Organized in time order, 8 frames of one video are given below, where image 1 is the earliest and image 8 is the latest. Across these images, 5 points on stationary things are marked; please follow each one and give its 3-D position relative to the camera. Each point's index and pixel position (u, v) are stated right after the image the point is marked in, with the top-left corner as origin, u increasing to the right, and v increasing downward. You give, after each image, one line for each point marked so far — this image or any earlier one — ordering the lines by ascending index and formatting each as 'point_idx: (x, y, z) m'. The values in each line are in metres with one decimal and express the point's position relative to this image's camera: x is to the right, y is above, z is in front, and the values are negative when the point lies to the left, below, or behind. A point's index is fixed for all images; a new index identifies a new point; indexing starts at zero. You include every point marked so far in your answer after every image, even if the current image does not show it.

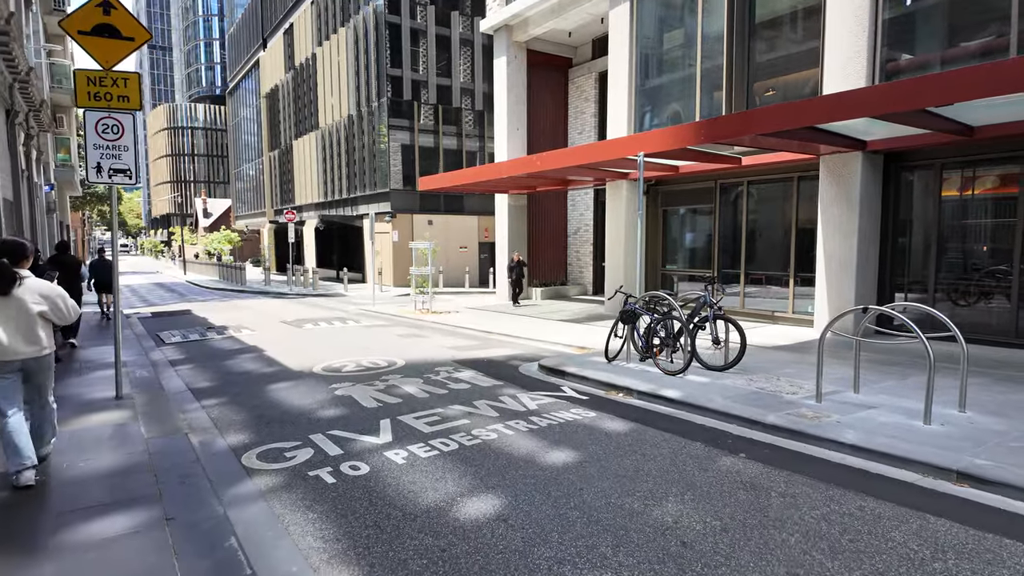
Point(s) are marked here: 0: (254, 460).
0: (-2.2, -1.4, +4.9) m
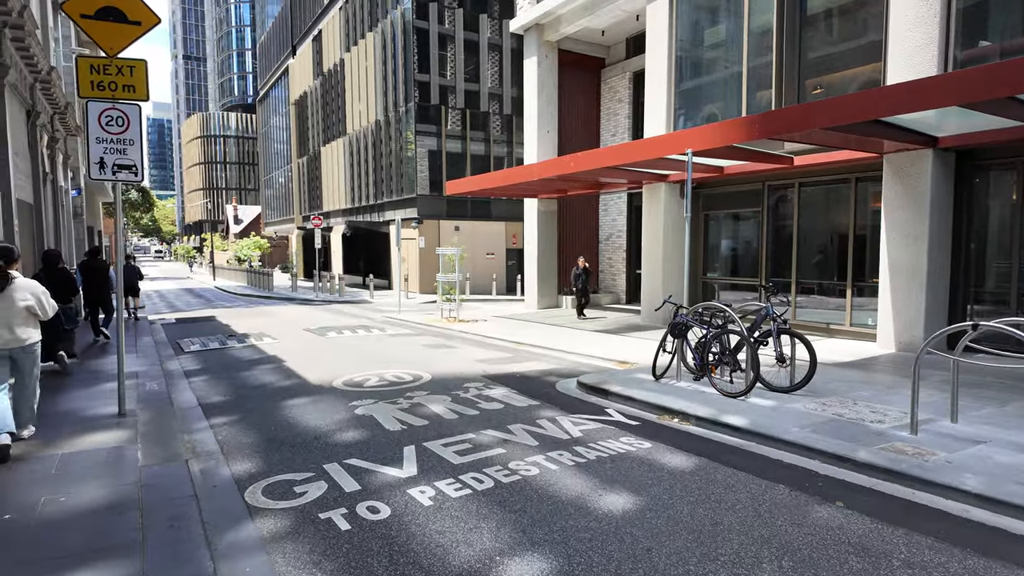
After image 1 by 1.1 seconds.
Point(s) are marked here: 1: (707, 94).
0: (-1.8, -1.5, +4.2) m
1: (+4.6, +4.6, +13.9) m
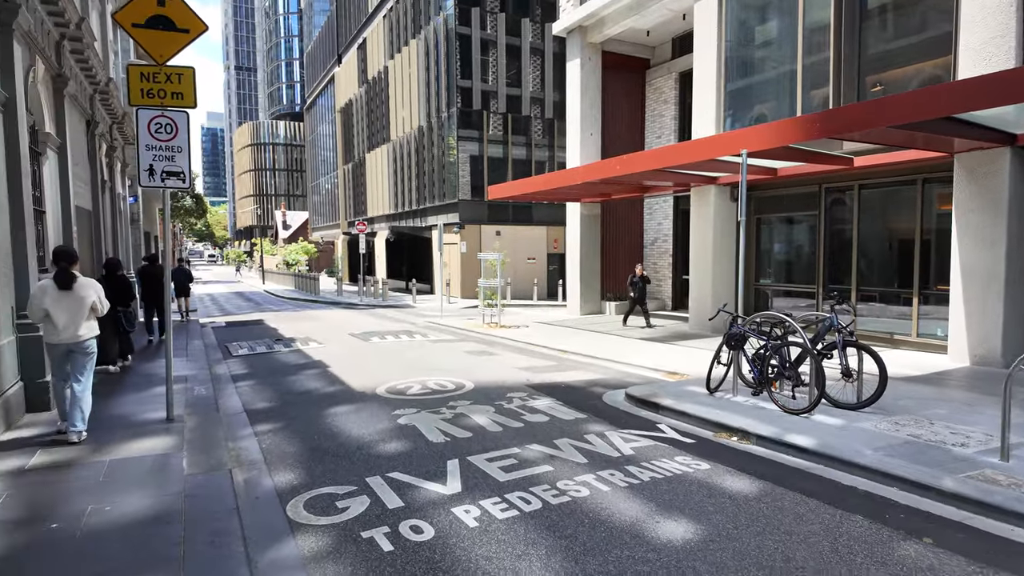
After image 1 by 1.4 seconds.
0: (-1.5, -1.6, +4.1) m
1: (+5.6, +4.4, +13.3) m
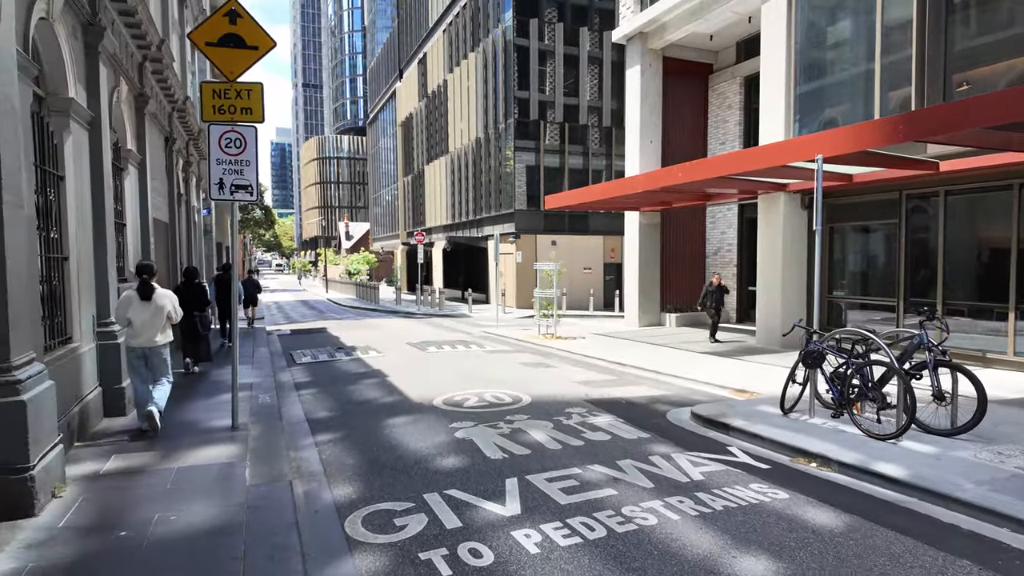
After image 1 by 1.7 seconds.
0: (-1.1, -1.7, +4.1) m
1: (+6.9, +4.2, +12.7) m
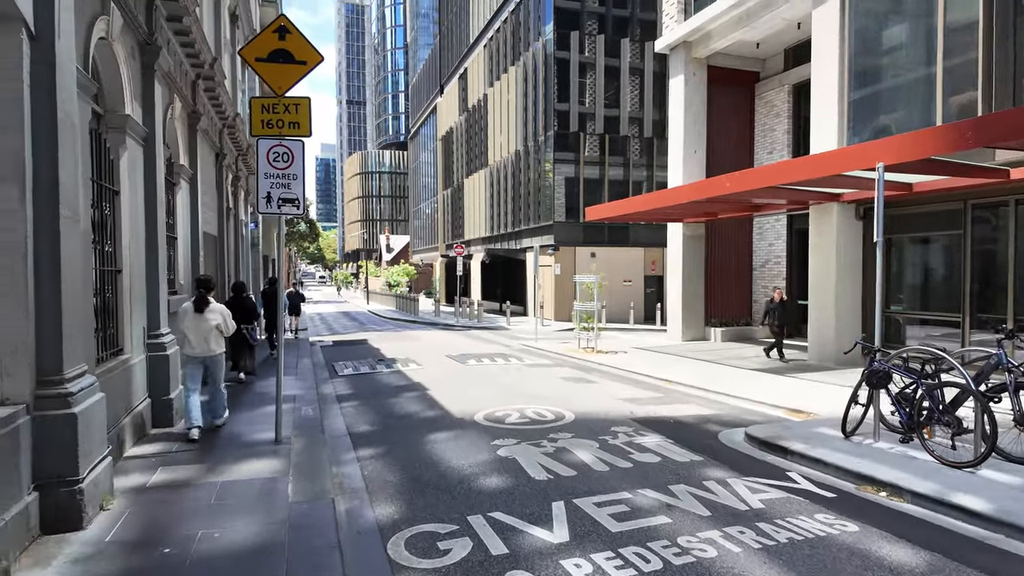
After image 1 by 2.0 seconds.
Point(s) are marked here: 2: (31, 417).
0: (-0.7, -1.8, +3.9) m
1: (+7.8, +3.9, +12.1) m
2: (-3.2, -0.9, +3.9) m
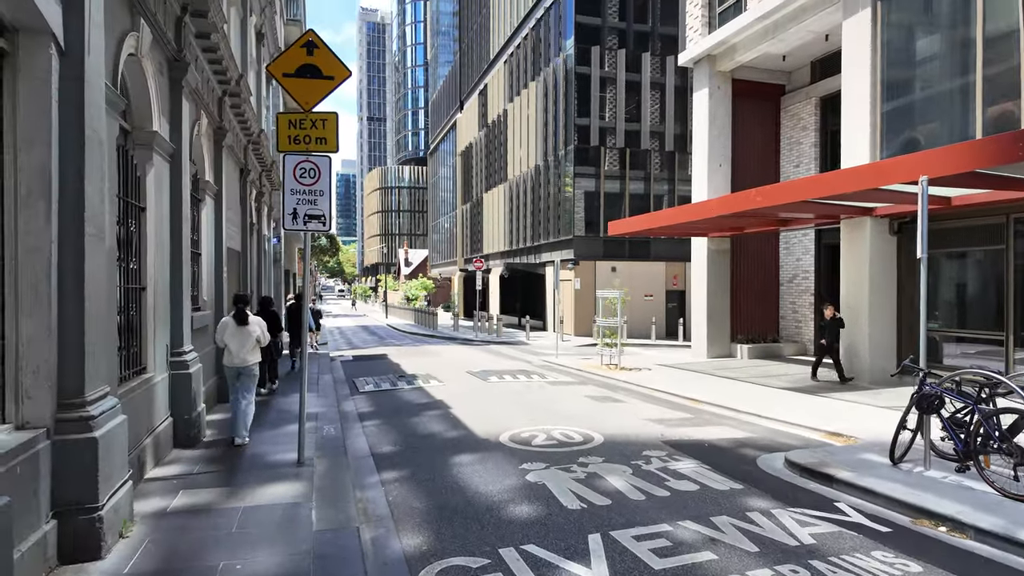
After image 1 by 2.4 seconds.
0: (-0.5, -1.9, +3.7) m
1: (+8.3, +3.5, +11.8) m
2: (-3.0, -1.0, +3.8) m
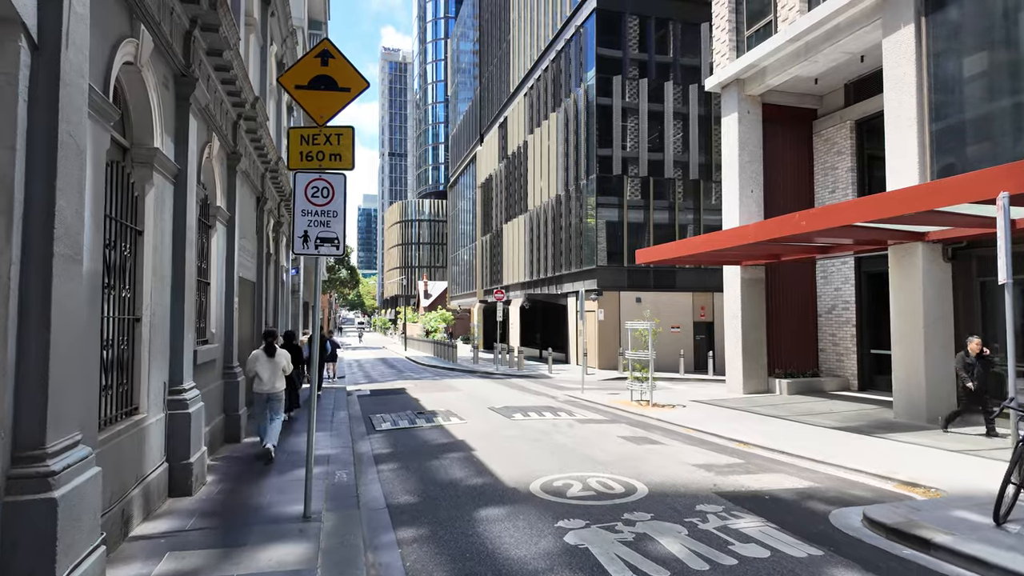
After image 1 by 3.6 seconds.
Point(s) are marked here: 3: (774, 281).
0: (-0.3, -2.0, +2.9) m
1: (+8.8, +2.9, +11.0) m
2: (-2.7, -1.1, +3.1) m
3: (+7.9, +0.2, +17.5) m
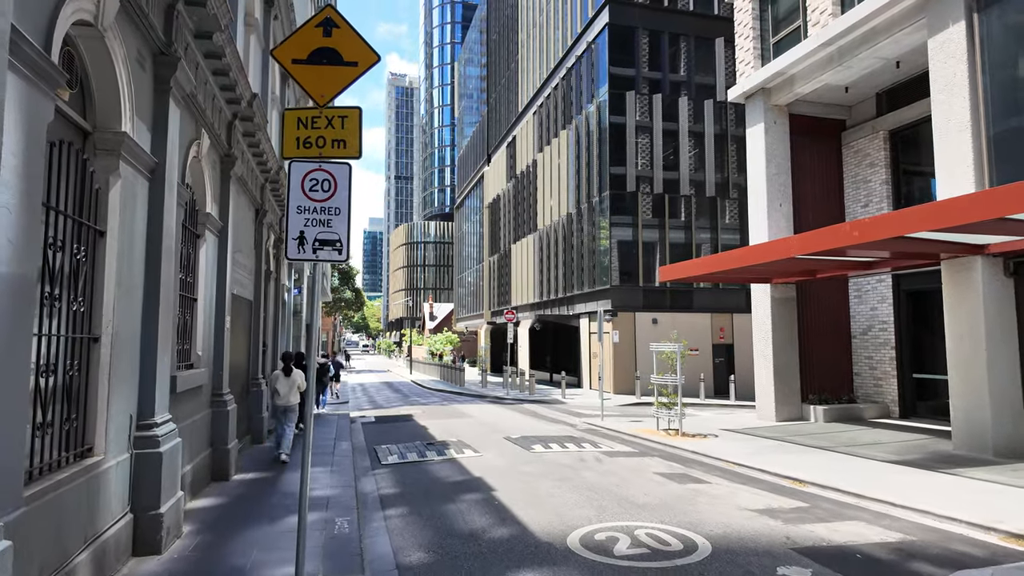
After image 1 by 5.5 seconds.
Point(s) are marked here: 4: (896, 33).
0: (0.0, -2.0, +1.8) m
1: (+9.1, +2.6, +10.0) m
2: (-2.4, -1.2, +2.1) m
3: (+8.3, -0.4, +16.4) m
4: (+8.6, +5.7, +12.9) m
